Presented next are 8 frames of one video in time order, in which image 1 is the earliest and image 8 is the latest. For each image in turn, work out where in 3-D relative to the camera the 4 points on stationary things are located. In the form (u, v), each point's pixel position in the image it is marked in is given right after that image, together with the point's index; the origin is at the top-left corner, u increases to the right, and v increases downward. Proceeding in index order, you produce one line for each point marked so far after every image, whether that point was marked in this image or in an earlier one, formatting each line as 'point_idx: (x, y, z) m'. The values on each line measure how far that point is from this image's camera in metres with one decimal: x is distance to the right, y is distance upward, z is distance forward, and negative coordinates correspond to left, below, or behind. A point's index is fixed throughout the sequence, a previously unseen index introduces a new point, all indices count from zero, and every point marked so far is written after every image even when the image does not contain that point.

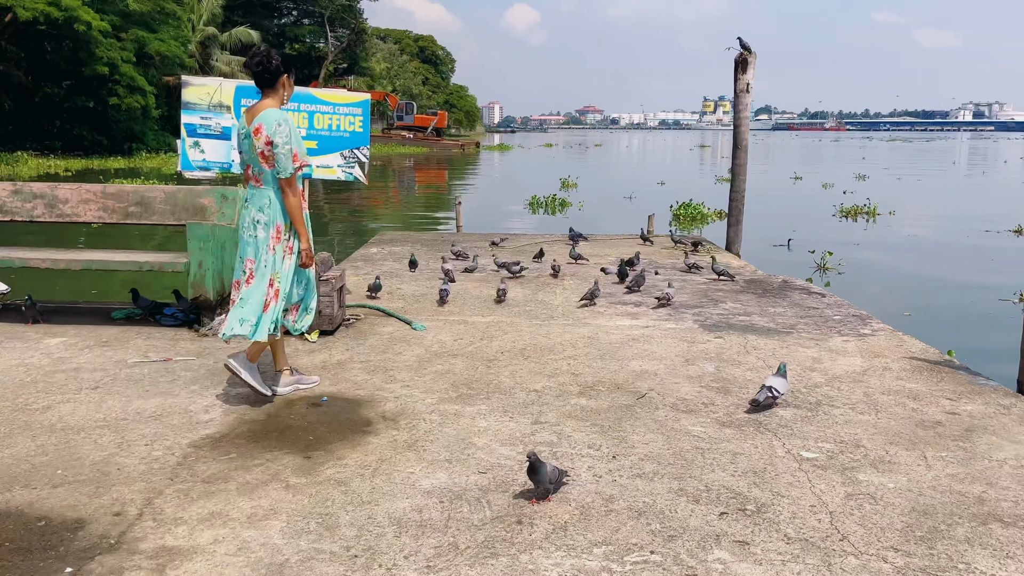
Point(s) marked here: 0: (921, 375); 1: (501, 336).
0: (+2.4, -0.5, +4.7) m
1: (-0.1, -0.3, +5.6) m
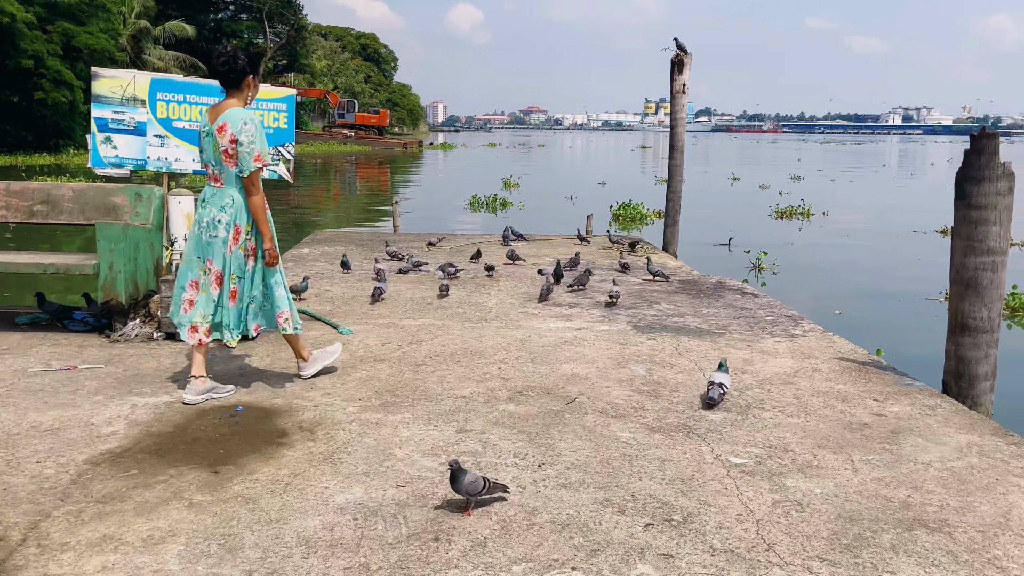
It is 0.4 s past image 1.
0: (+2.0, -0.5, +4.7) m
1: (-0.5, -0.3, +5.5) m
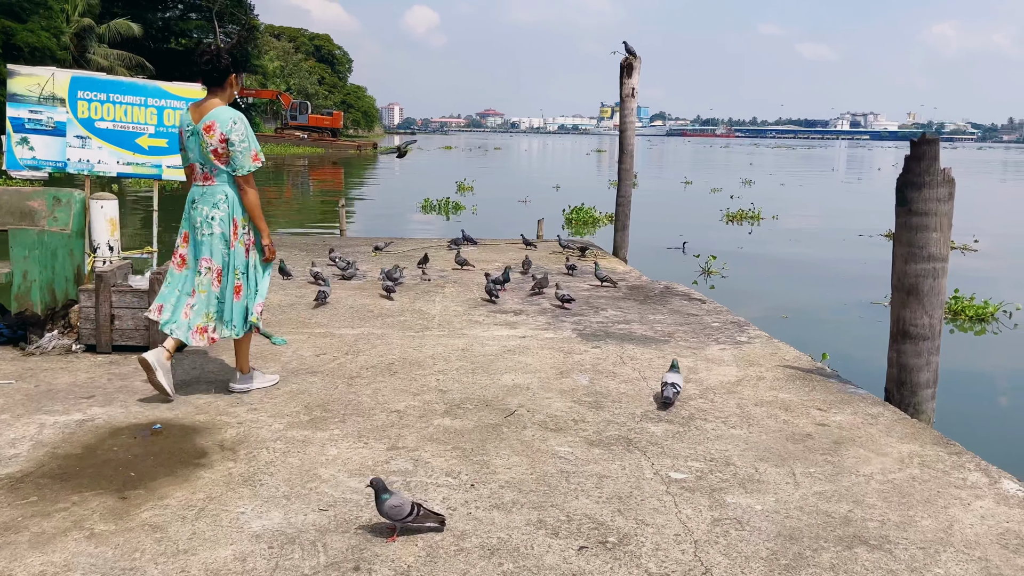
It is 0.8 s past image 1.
0: (+1.6, -0.6, +4.7) m
1: (-0.9, -0.4, +5.3) m
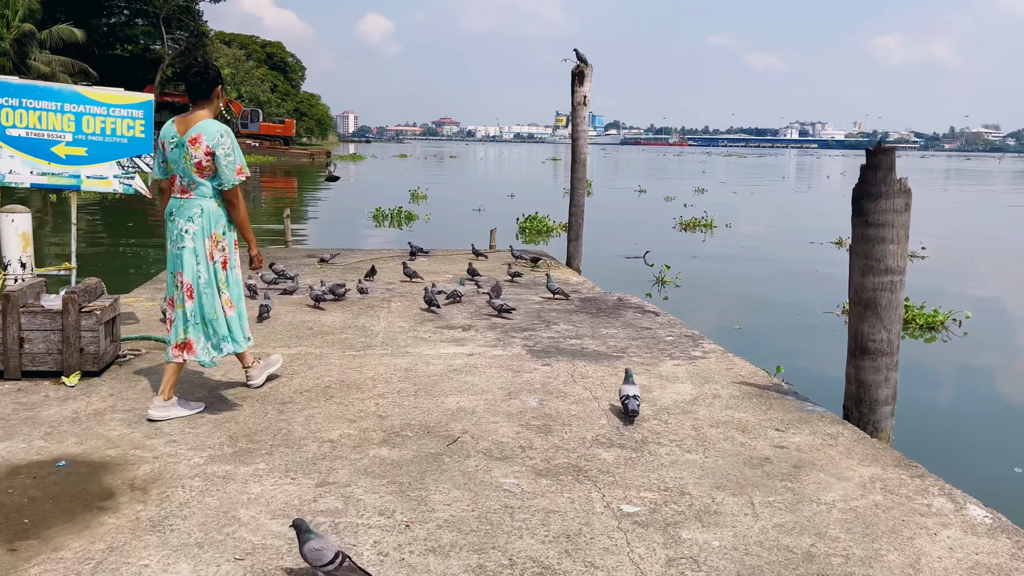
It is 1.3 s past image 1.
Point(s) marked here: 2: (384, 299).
0: (+1.3, -0.6, +4.5) m
1: (-1.2, -0.5, +5.0) m
2: (-1.2, -0.1, +7.4) m
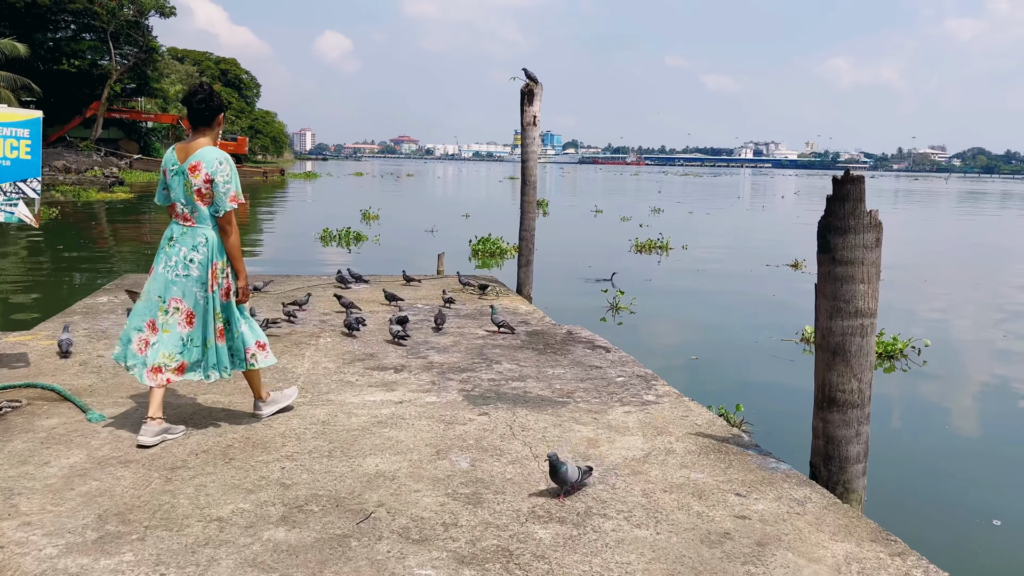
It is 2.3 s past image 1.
0: (+1.0, -0.8, +4.0) m
1: (-1.6, -0.7, +4.4) m
2: (-1.7, -0.4, +6.8) m
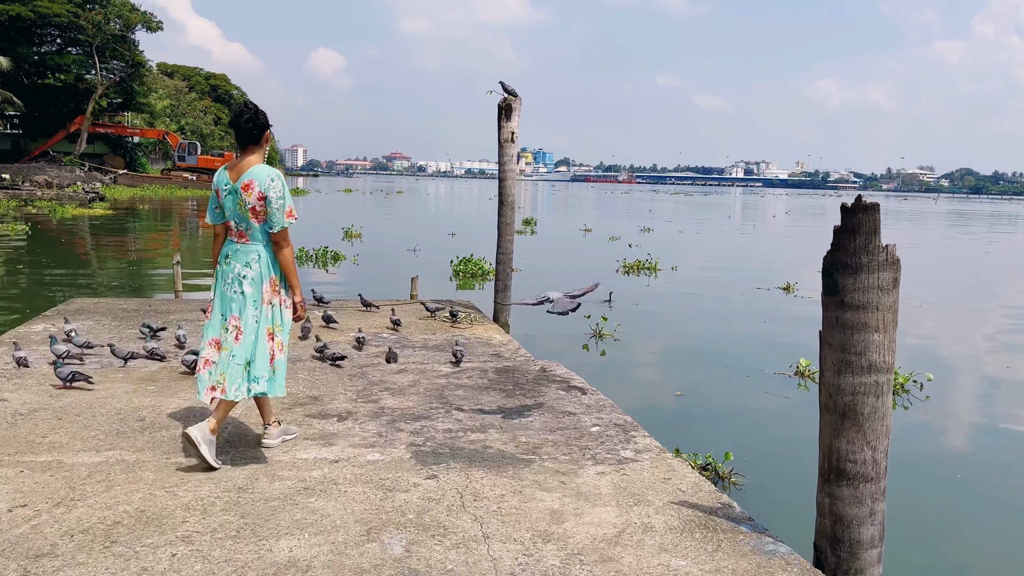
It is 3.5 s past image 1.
0: (+0.7, -1.0, +3.4) m
1: (-1.8, -0.9, +3.7) m
2: (-1.9, -0.6, +6.2) m
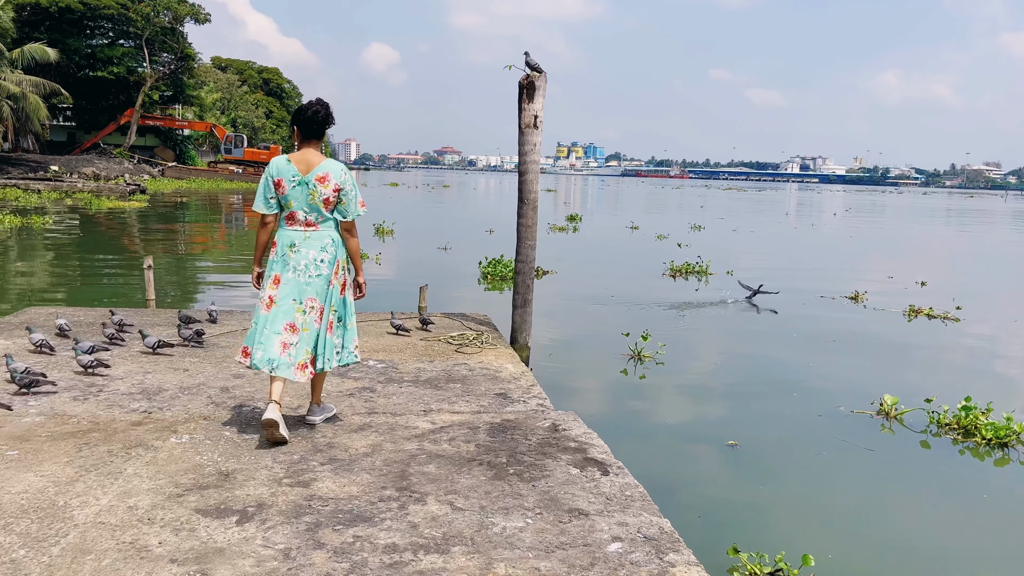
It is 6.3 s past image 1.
0: (+0.6, -1.2, +1.7) m
1: (-2.0, -1.1, +2.2) m
2: (-1.9, -0.8, +4.7) m
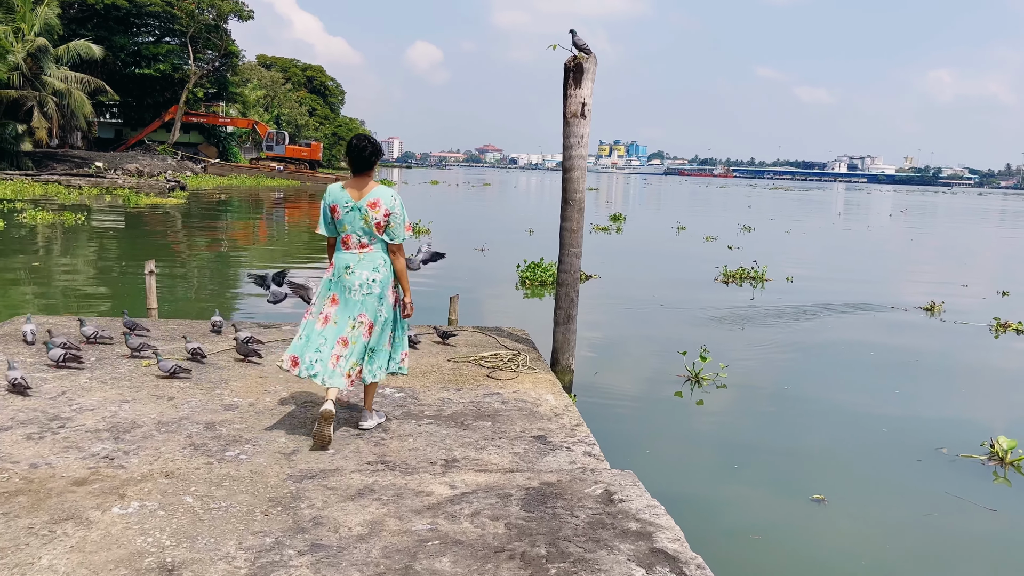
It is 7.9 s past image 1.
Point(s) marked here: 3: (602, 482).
0: (+0.6, -1.4, +0.7) m
1: (-1.9, -1.2, +1.3) m
2: (-1.7, -0.9, +3.7) m
3: (+0.4, -0.9, +3.9) m
